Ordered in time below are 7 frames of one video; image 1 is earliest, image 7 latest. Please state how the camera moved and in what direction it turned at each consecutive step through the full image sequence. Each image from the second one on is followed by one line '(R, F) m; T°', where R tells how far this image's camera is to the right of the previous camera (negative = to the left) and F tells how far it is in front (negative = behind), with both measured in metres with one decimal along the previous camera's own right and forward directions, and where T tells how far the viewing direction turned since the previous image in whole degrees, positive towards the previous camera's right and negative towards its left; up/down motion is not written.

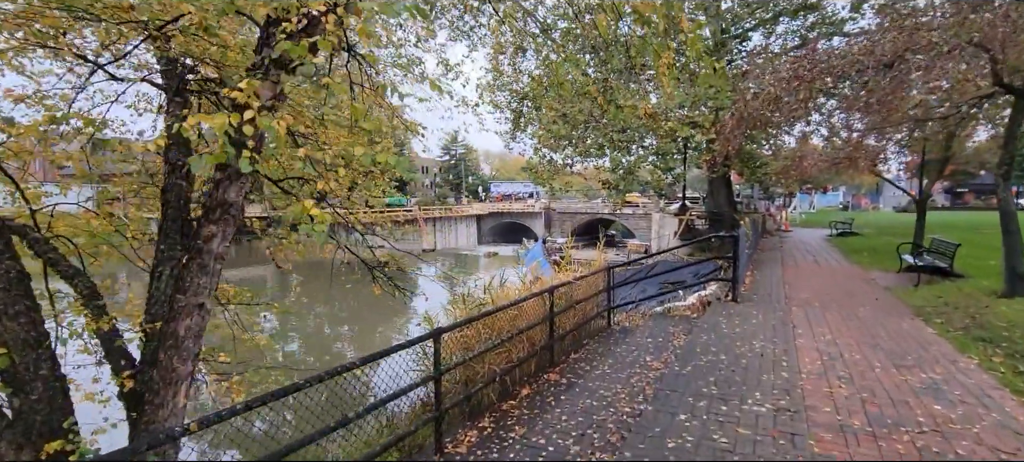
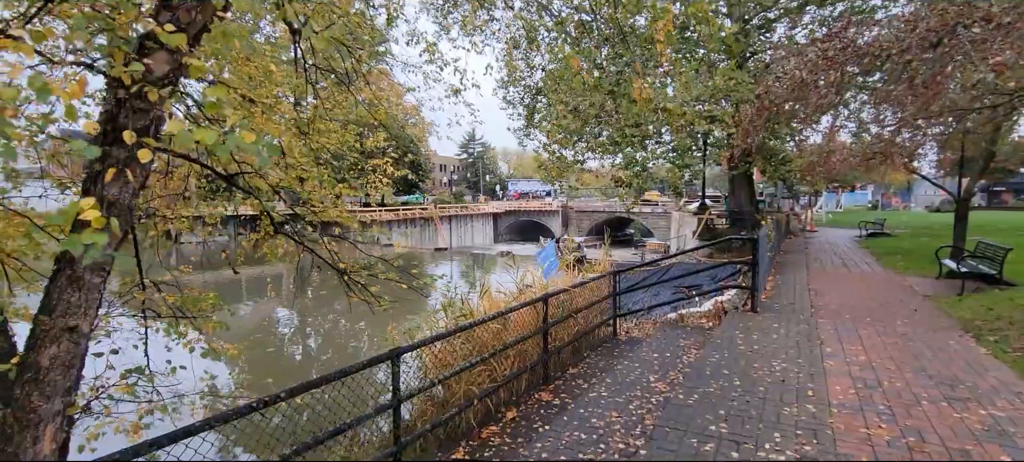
(+0.2, +0.5) m; -2°
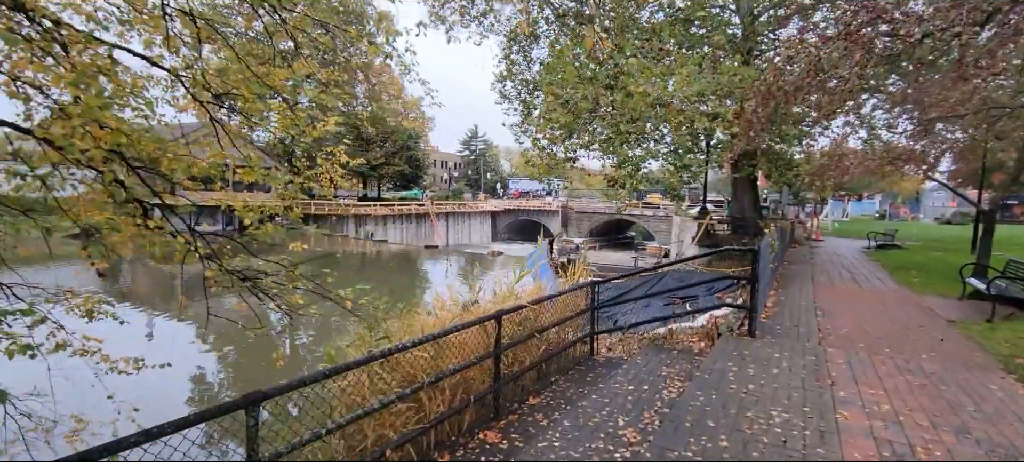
(+0.3, +0.7) m; 0°
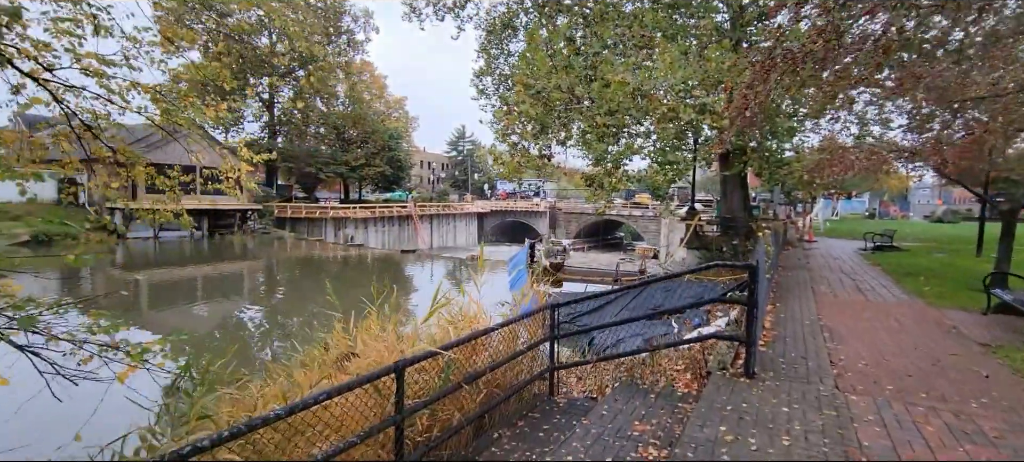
(+0.4, +0.9) m; +1°
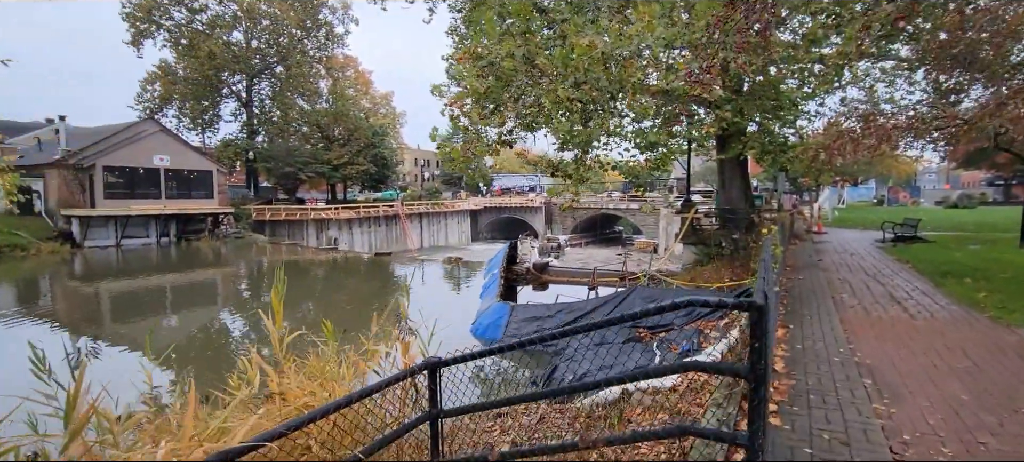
(+0.7, +1.5) m; 0°
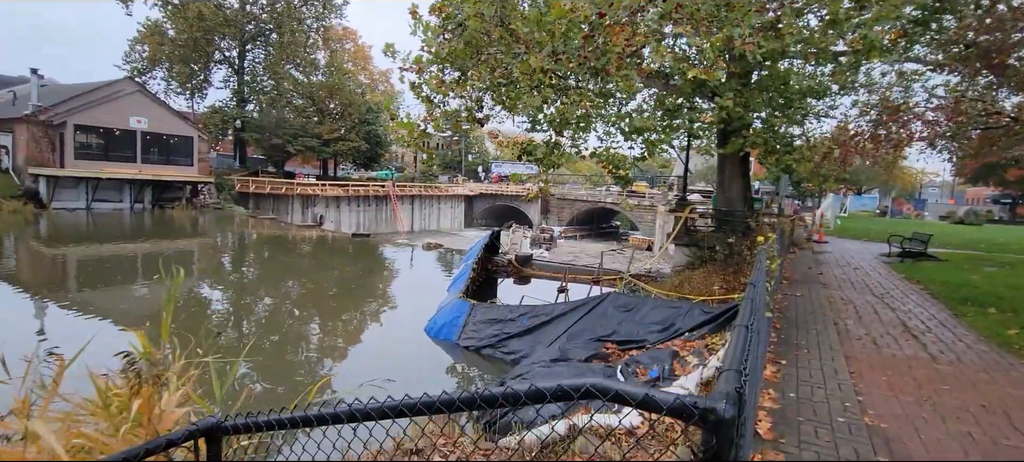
(+0.5, +0.9) m; 0°
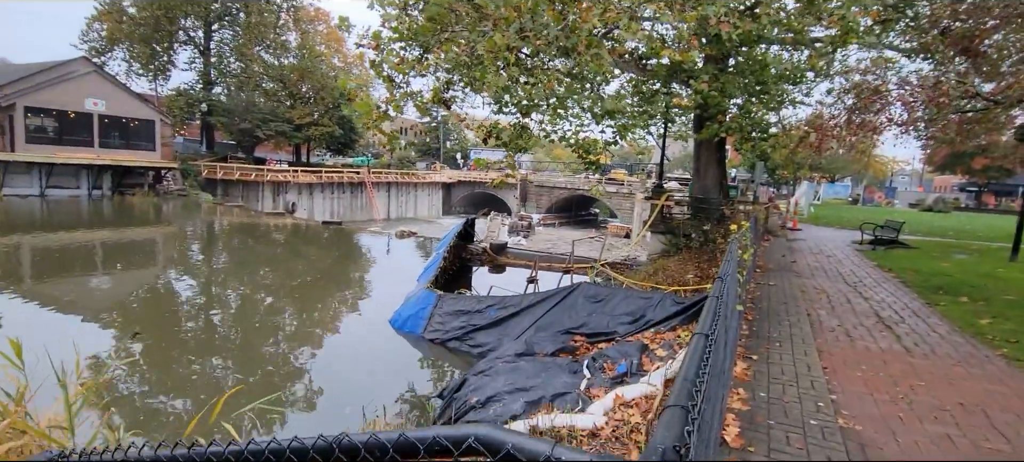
(+0.2, +0.3) m; +2°
